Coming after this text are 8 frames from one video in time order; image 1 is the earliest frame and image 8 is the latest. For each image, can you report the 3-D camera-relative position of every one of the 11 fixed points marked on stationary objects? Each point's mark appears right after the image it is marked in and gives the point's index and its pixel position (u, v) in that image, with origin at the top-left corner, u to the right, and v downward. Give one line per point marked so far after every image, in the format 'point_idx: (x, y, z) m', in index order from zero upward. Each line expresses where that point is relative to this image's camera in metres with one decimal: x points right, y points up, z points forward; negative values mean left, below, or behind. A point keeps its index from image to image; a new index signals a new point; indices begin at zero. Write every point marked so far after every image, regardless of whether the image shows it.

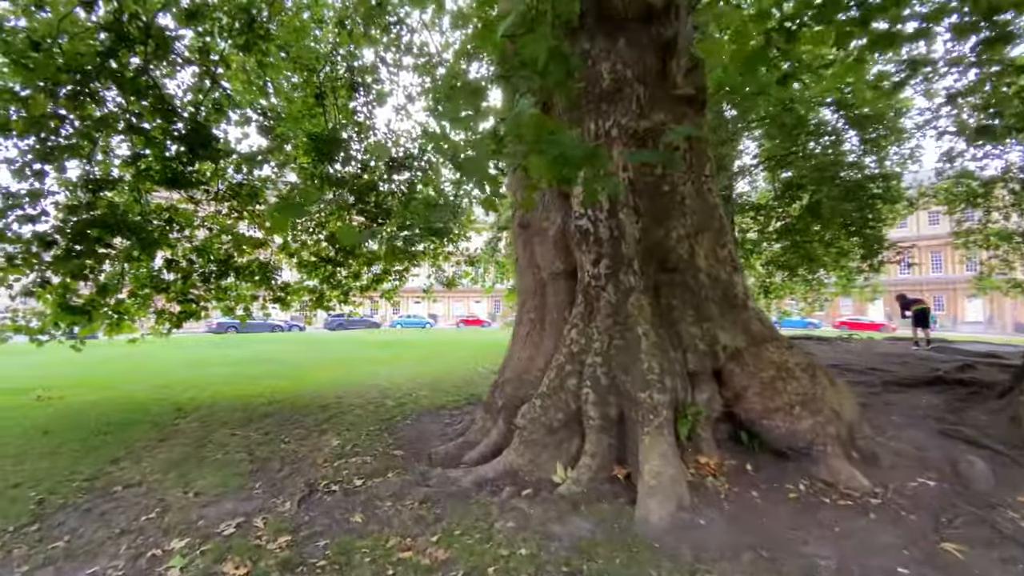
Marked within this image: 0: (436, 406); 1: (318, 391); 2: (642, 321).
0: (-1.4, -2.1, +8.2) m
1: (-4.3, -2.3, +9.9) m
2: (+1.4, -0.4, +4.7) m
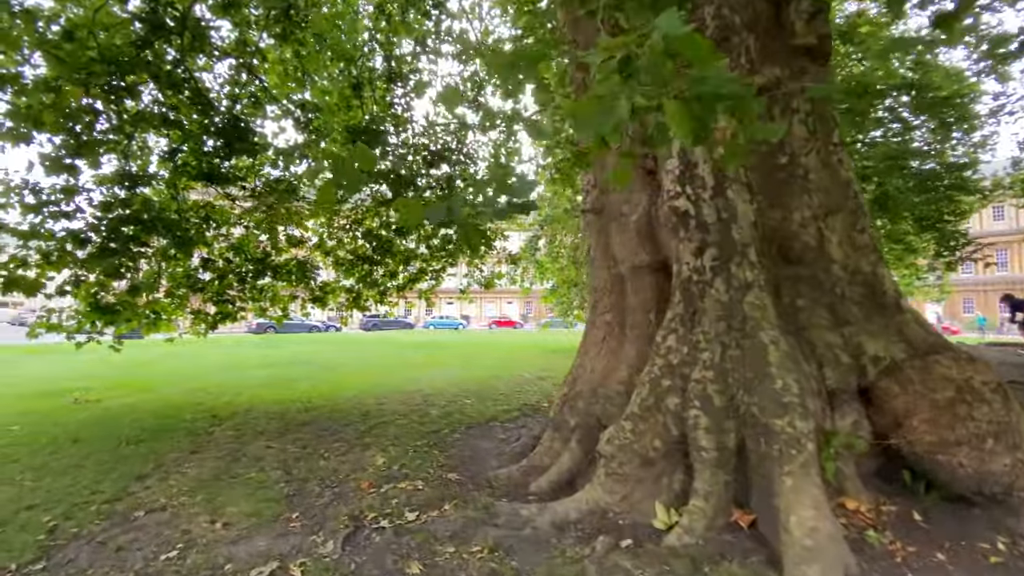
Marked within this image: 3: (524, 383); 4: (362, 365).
0: (-0.5, -2.1, +7.4) m
1: (-3.2, -2.3, +9.3) m
2: (+2.1, -0.3, +3.7) m
3: (+0.2, -2.1, +10.1) m
4: (-5.0, -2.5, +14.8) m
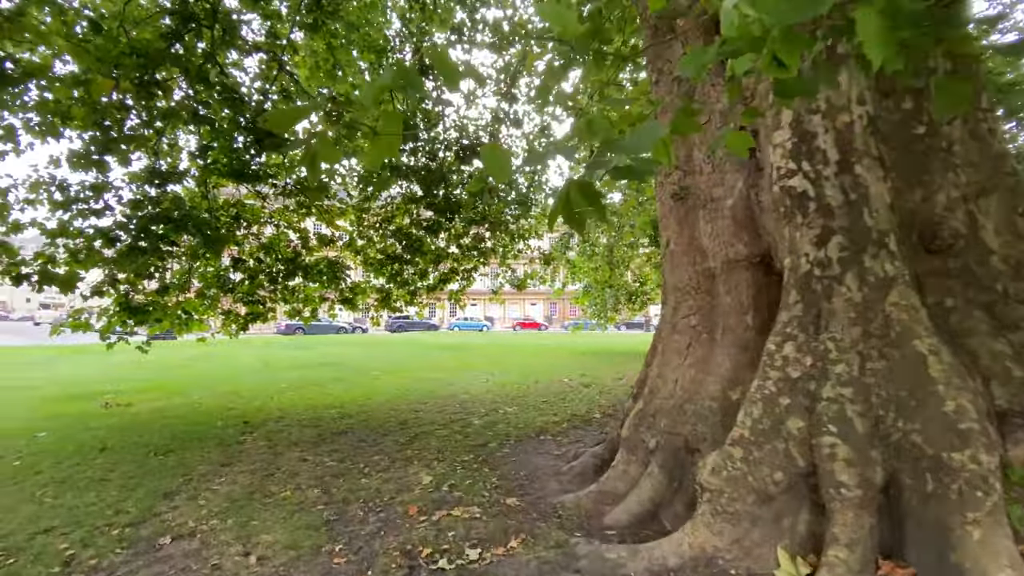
0: (+0.3, -2.1, +6.7) m
1: (-2.4, -2.3, +8.8) m
2: (+2.7, -0.3, +3.0) m
3: (+1.1, -2.1, +9.4) m
4: (-3.9, -2.6, +14.4) m
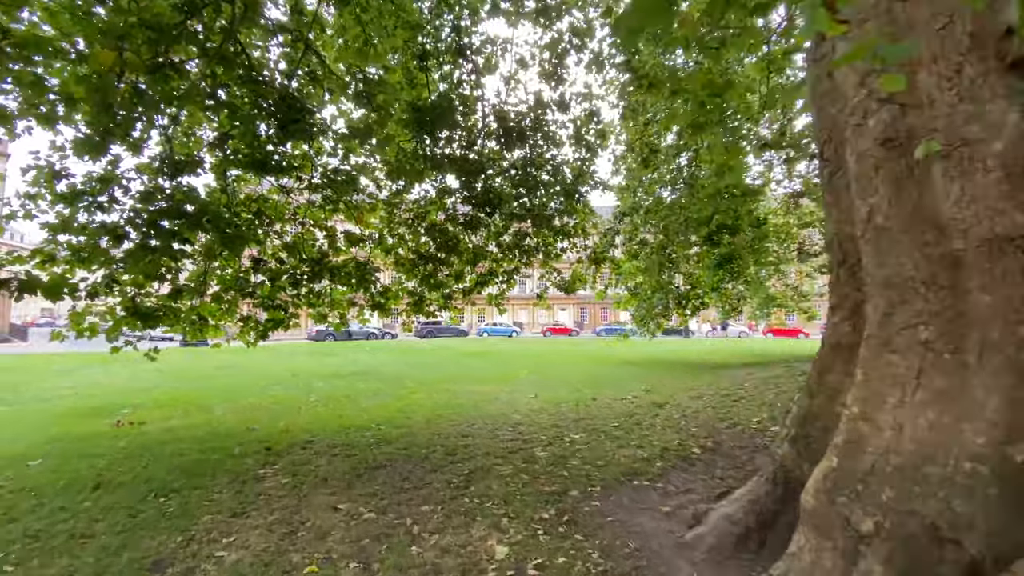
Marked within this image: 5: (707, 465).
0: (+1.2, -2.1, +5.4) m
1: (-1.3, -2.3, +7.5) m
2: (+3.4, -0.2, +1.5) m
3: (+2.2, -2.1, +8.0) m
4: (-2.5, -2.7, +13.2) m
5: (+2.2, -2.0, +5.1) m
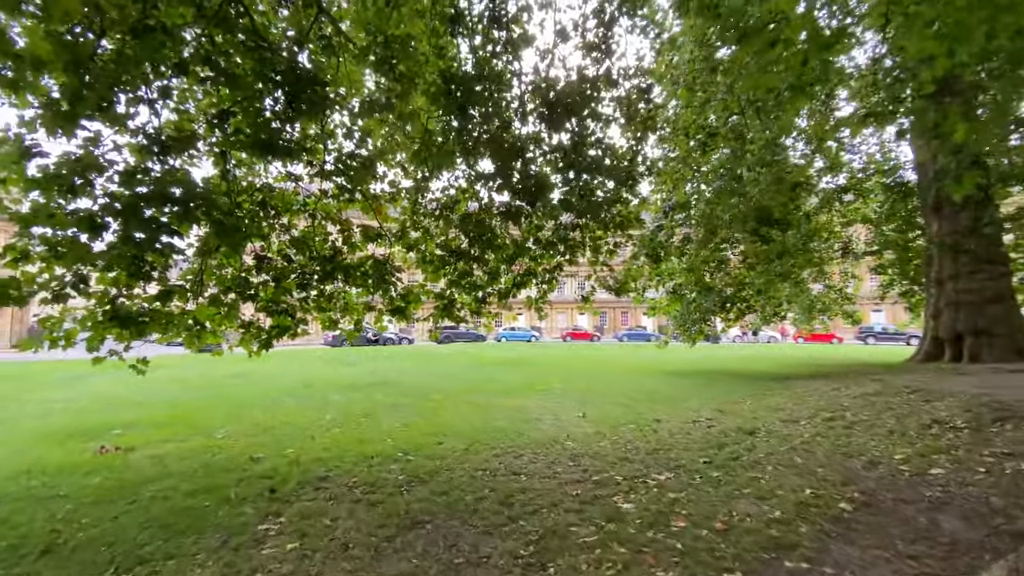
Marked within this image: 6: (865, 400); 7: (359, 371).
0: (+2.0, -2.1, +3.9) m
1: (-0.5, -2.3, +6.2) m
2: (+4.1, -0.2, 0.0) m
3: (+3.0, -2.1, +6.5) m
4: (-1.6, -2.7, +11.9) m
5: (+3.0, -2.0, +3.7) m
6: (+5.9, -1.9, +7.4) m
7: (-5.9, -3.2, +16.9) m
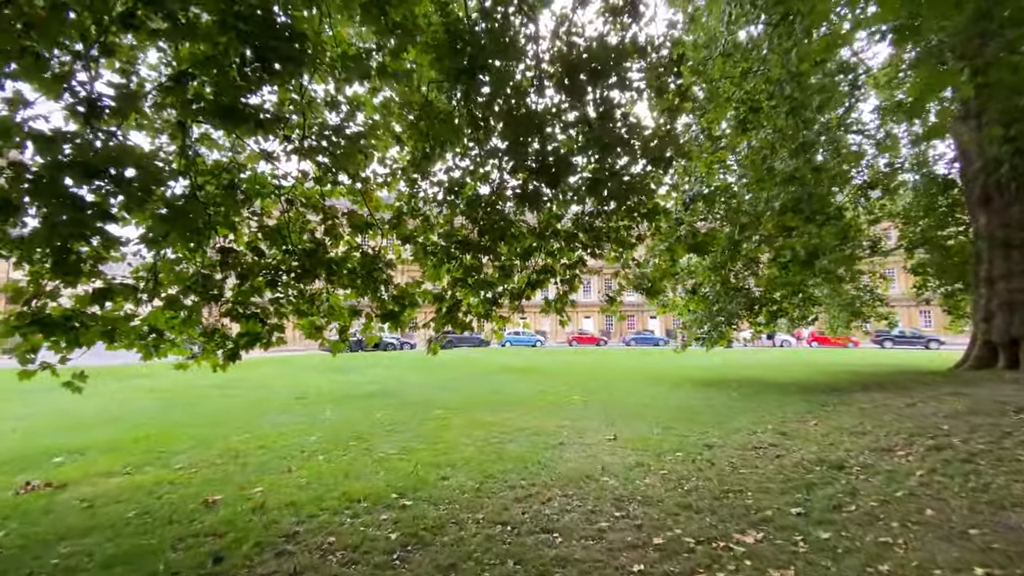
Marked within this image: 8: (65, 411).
0: (+2.2, -2.0, +2.6) m
1: (-0.3, -2.3, +4.8) m
2: (+4.3, -0.1, -1.3) m
3: (+3.2, -2.1, +5.2) m
4: (-1.3, -2.8, +10.5) m
5: (+3.2, -1.9, +2.3) m
6: (+6.1, -1.8, +6.1) m
7: (-5.6, -3.3, +15.6) m
8: (-11.0, -3.1, +11.1) m
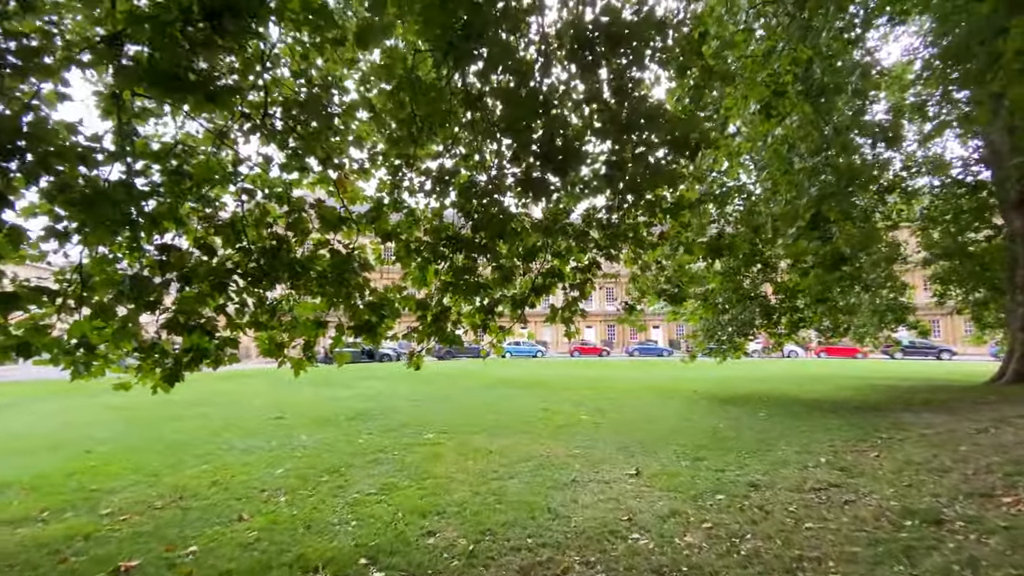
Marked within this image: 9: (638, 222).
0: (+2.2, -2.0, +1.5) m
1: (-0.2, -2.3, +3.7) m
2: (+4.3, +0.1, -2.3) m
3: (+3.3, -2.1, +4.1) m
4: (-1.3, -2.9, +9.4) m
5: (+3.3, -1.9, +1.2) m
6: (+6.2, -1.9, +5.0) m
7: (-5.6, -3.5, +14.4) m
8: (-11.0, -3.3, +9.9) m
9: (+1.9, +1.0, +6.8) m
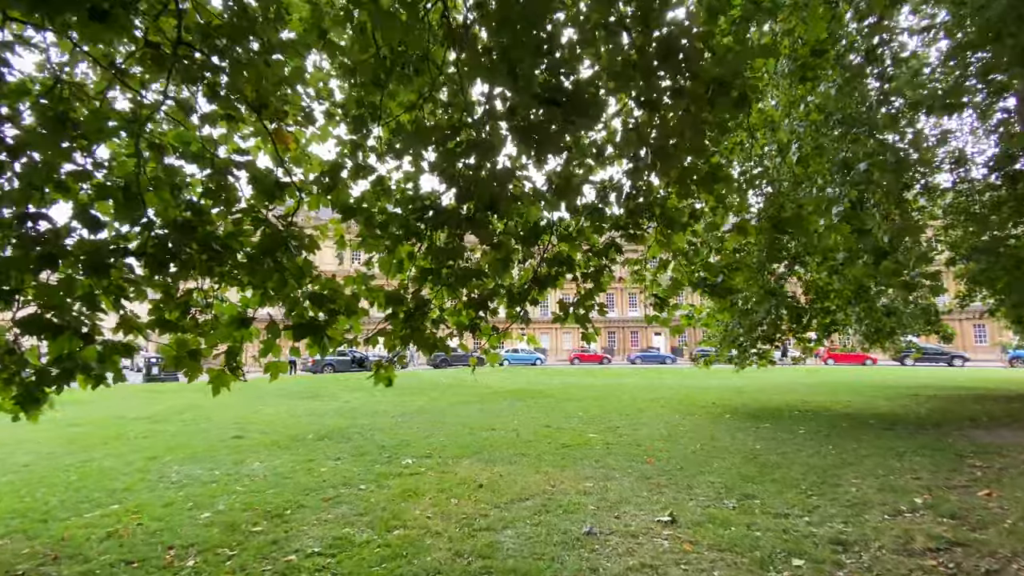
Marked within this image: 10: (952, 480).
0: (+2.2, -1.8, +0.1) m
1: (-0.3, -2.1, +2.3) m
2: (+4.3, +0.3, -3.7) m
3: (+3.2, -1.9, +2.7) m
4: (-1.4, -2.9, +8.0) m
5: (+3.2, -1.7, -0.2) m
6: (+6.1, -1.7, +3.6) m
7: (-5.7, -3.6, +13.0) m
8: (-11.0, -3.2, +8.4) m
9: (+1.8, +1.2, +5.4) m
10: (+6.1, -2.3, +6.2) m
